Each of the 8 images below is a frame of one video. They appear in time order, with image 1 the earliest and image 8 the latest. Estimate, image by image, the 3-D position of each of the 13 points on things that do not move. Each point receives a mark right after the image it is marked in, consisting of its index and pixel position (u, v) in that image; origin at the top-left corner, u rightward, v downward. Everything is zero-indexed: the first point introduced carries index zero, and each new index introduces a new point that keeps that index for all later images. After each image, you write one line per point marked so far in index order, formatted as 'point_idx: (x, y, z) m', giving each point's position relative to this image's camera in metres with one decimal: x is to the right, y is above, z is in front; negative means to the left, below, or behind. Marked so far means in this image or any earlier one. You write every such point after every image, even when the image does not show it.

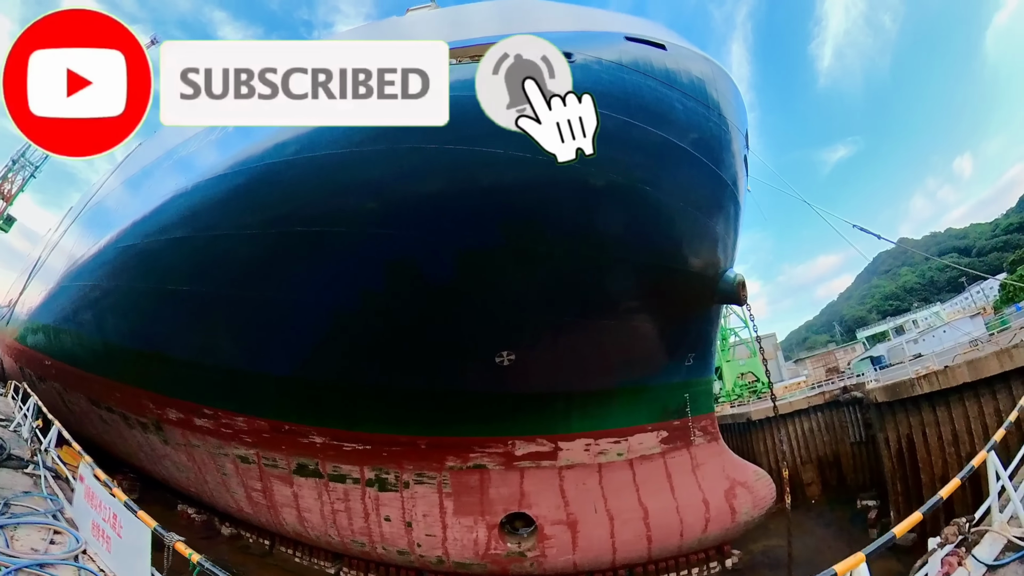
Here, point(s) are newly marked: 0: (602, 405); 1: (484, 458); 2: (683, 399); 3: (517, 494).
0: (+1.0, -1.2, +5.4) m
1: (0.0, -1.6, +4.9) m
2: (+1.9, -1.2, +6.1) m
3: (+0.3, -2.0, +5.0) m
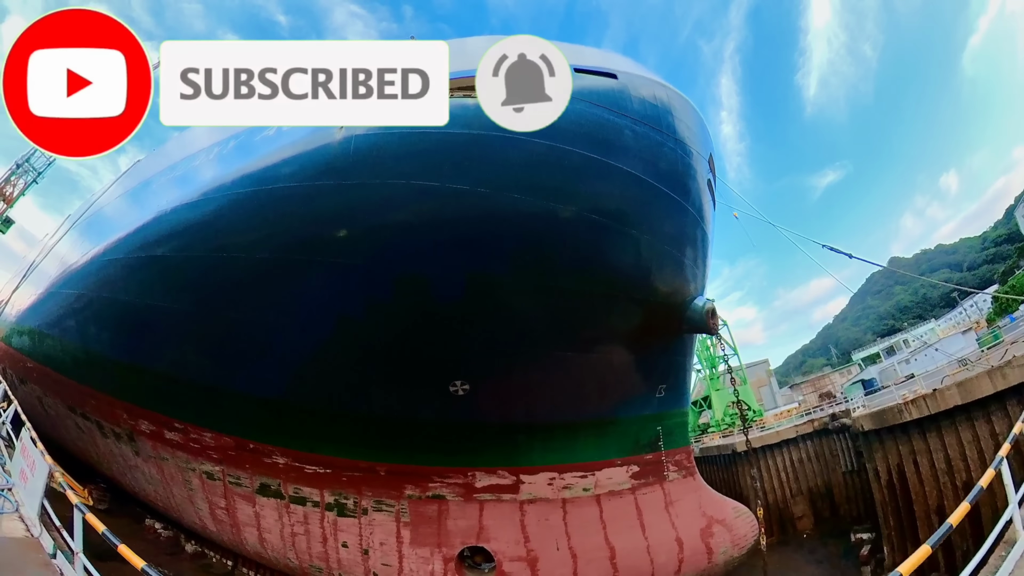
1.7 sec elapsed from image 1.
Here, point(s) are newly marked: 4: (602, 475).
0: (+0.6, -1.4, +5.2) m
1: (-0.4, -1.8, +4.8) m
2: (+1.5, -1.5, +5.8) m
3: (-0.2, -2.2, +4.8) m
4: (+0.9, -1.8, +5.3) m
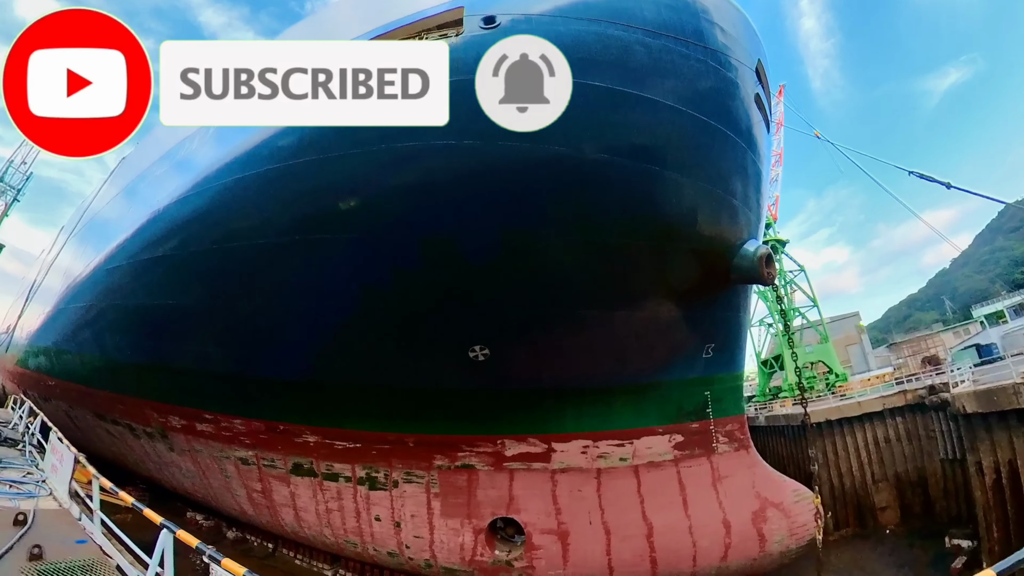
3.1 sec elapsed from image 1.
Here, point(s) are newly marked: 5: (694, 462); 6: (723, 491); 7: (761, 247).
0: (+0.8, -1.1, +4.8) m
1: (-0.3, -1.5, +4.5) m
2: (+1.8, -1.0, +5.2) m
3: (0.0, -1.8, +4.5) m
4: (+1.2, -1.4, +4.8) m
5: (+1.7, -1.6, +4.9) m
6: (+1.9, -1.8, +4.8) m
7: (+2.2, +0.3, +4.8) m
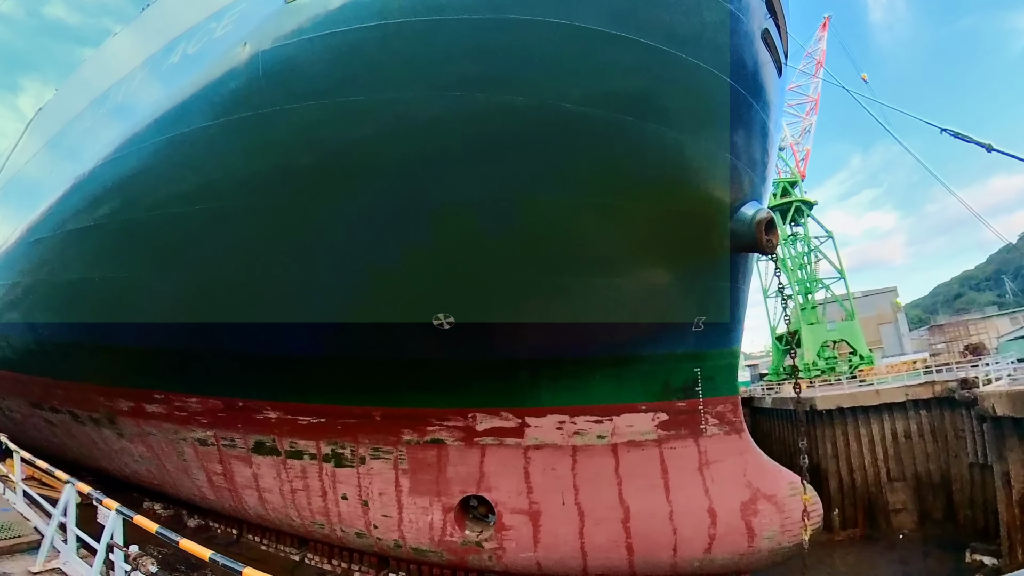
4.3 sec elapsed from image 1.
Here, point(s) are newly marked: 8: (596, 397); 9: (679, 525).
0: (+0.5, -0.7, +4.4) m
1: (-0.6, -1.2, +4.3) m
2: (+1.6, -0.8, +4.7) m
3: (-0.3, -1.5, +4.2) m
4: (+0.9, -1.1, +4.4) m
5: (+1.4, -1.3, +4.5) m
6: (+1.6, -1.5, +4.4) m
7: (+2.0, +0.6, +4.3) m
8: (+0.7, -0.9, +4.4) m
9: (+1.3, -1.9, +4.2) m
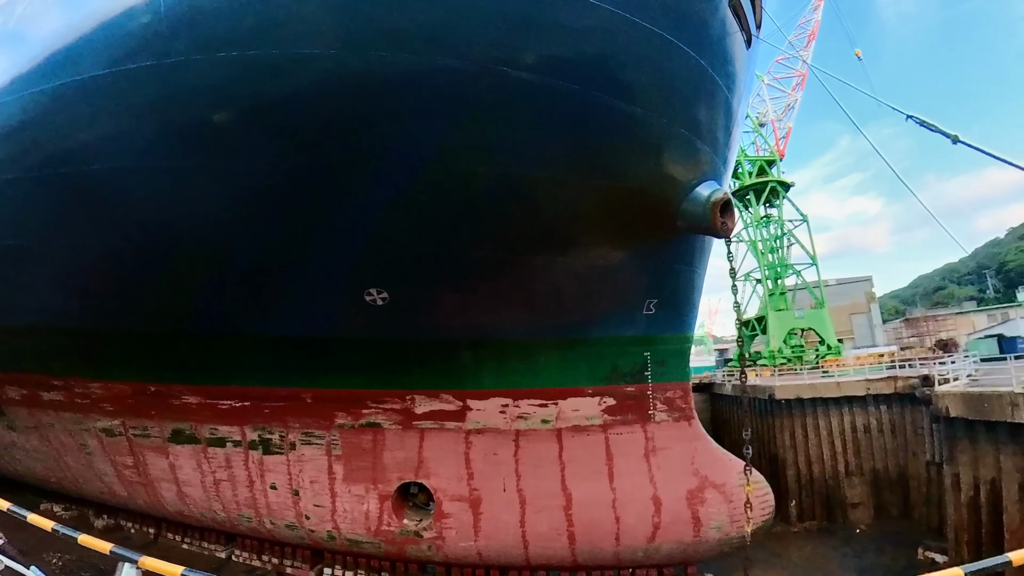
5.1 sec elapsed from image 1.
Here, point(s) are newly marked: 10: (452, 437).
0: (+0.1, -0.6, +4.2) m
1: (-1.0, -1.0, +4.1) m
2: (+1.1, -0.6, +4.5) m
3: (-0.8, -1.3, +4.0) m
4: (+0.4, -0.9, +4.2) m
5: (+0.9, -1.1, +4.3) m
6: (+1.1, -1.4, +4.2) m
7: (+1.6, +0.7, +4.1) m
8: (+0.2, -0.7, +4.2) m
9: (+0.8, -1.7, +4.0) m
10: (-0.5, -1.1, +4.1) m
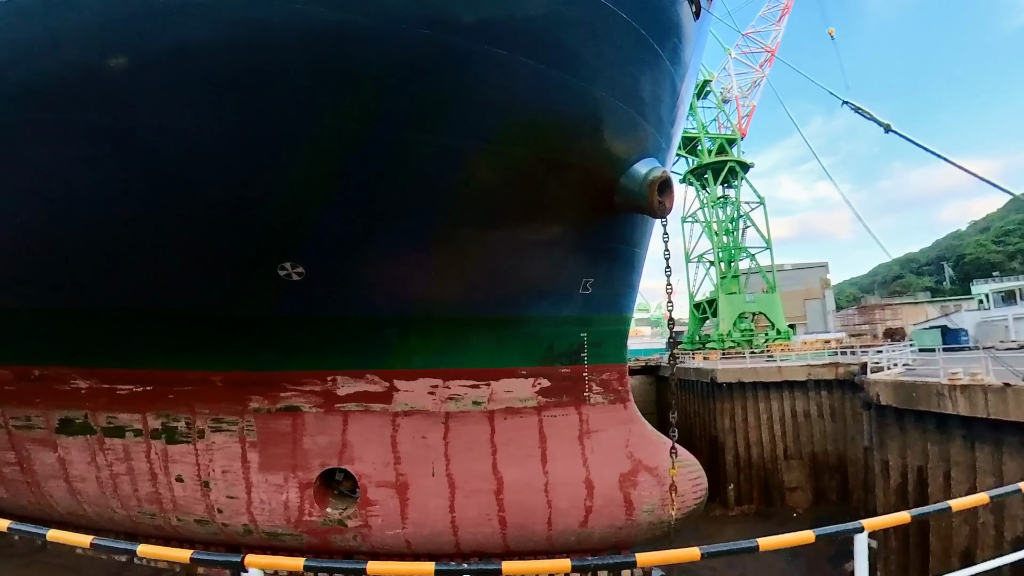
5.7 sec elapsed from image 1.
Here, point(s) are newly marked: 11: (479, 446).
0: (-0.4, -0.4, +4.0) m
1: (-1.5, -0.8, +3.9) m
2: (+0.6, -0.4, +4.4) m
3: (-1.3, -1.1, +3.9) m
4: (-0.1, -0.7, +4.1) m
5: (+0.4, -1.0, +4.1) m
6: (+0.6, -1.2, +4.1) m
7: (+1.1, +0.9, +3.9) m
8: (-0.3, -0.5, +4.0) m
9: (+0.3, -1.5, +3.9) m
10: (-1.0, -0.9, +3.9) m
11: (-0.2, -1.2, +3.9) m
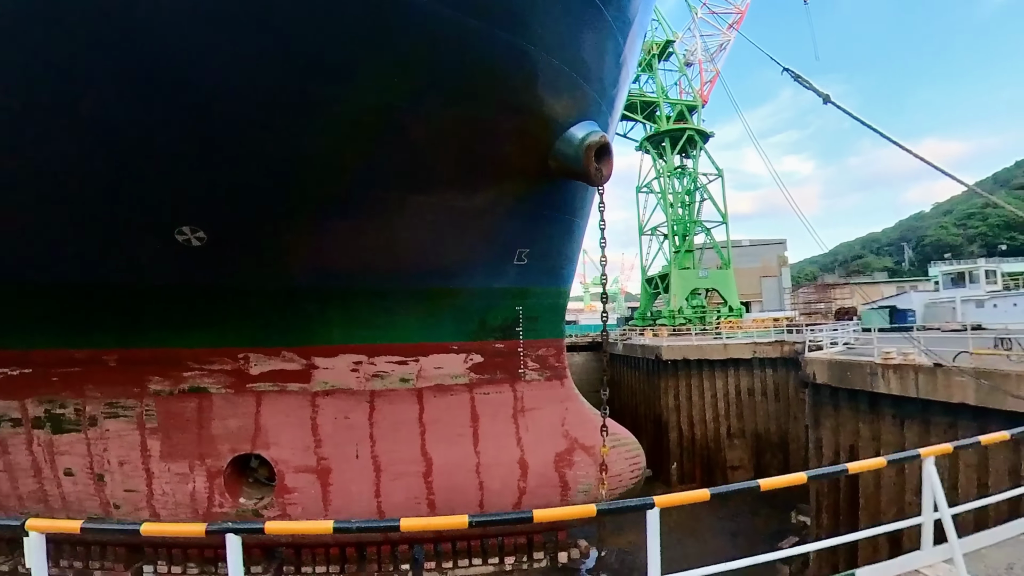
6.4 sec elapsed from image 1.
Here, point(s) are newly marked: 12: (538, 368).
0: (-0.9, -0.2, +3.7) m
1: (-2.0, -0.6, +3.6) m
2: (+0.1, -0.2, +4.1) m
3: (-1.8, -0.9, +3.6) m
4: (-0.6, -0.5, +3.8) m
5: (-0.1, -0.7, +3.9) m
6: (+0.1, -1.0, +3.9) m
7: (+0.6, +1.1, +3.7) m
8: (-0.8, -0.3, +3.8) m
9: (-0.2, -1.3, +3.7) m
10: (-1.5, -0.7, +3.6) m
11: (-0.7, -1.0, +3.7) m
12: (+0.3, -0.6, +4.2) m
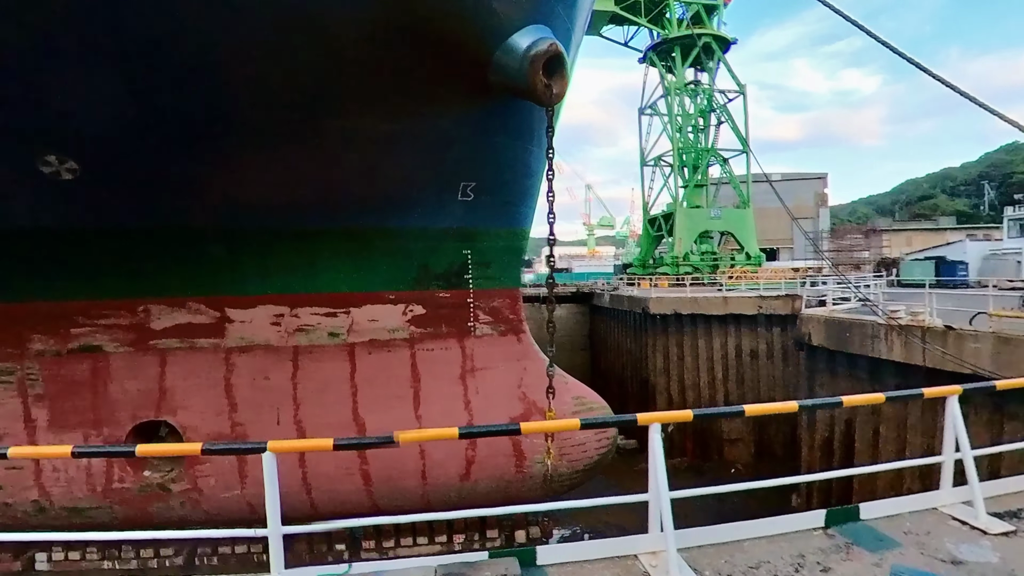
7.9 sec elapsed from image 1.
0: (-1.2, +0.2, +3.2) m
1: (-2.4, -0.2, +3.1) m
2: (-0.2, +0.2, +3.5) m
3: (-2.1, -0.6, +3.2) m
4: (-0.9, -0.2, +3.3) m
5: (-0.4, -0.4, +3.4) m
6: (-0.2, -0.6, +3.3) m
7: (+0.3, +1.4, +2.9) m
8: (-1.1, 0.0, +3.2) m
9: (-0.5, -1.0, +3.2) m
10: (-1.8, -0.4, +3.2) m
11: (-1.0, -0.6, +3.2) m
12: (0.0, -0.2, +3.6) m
